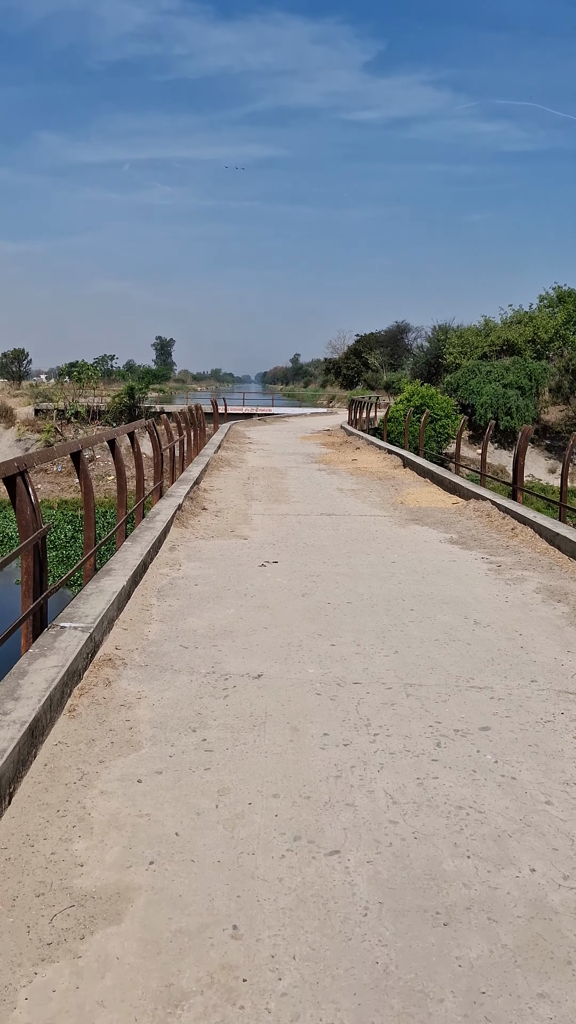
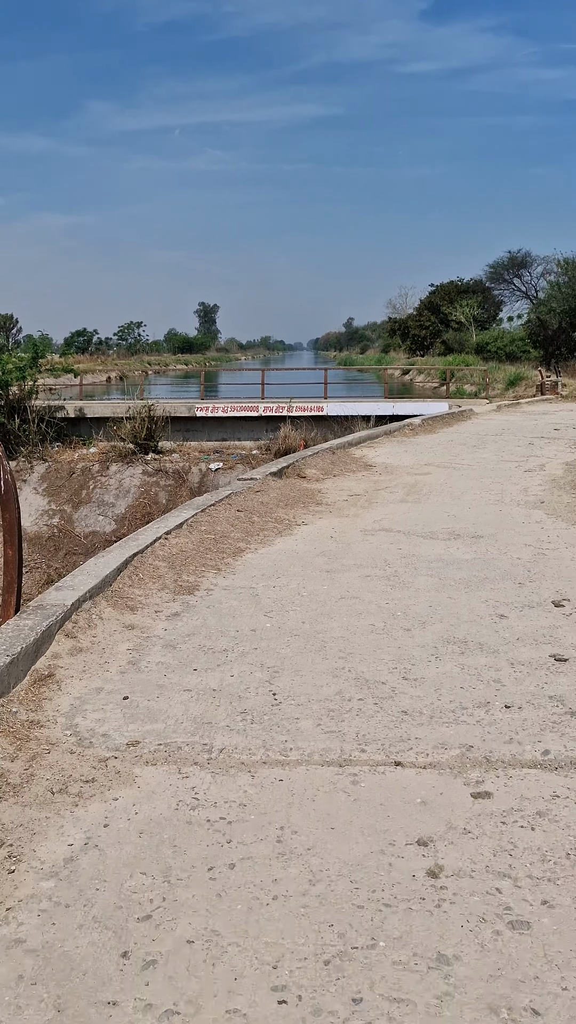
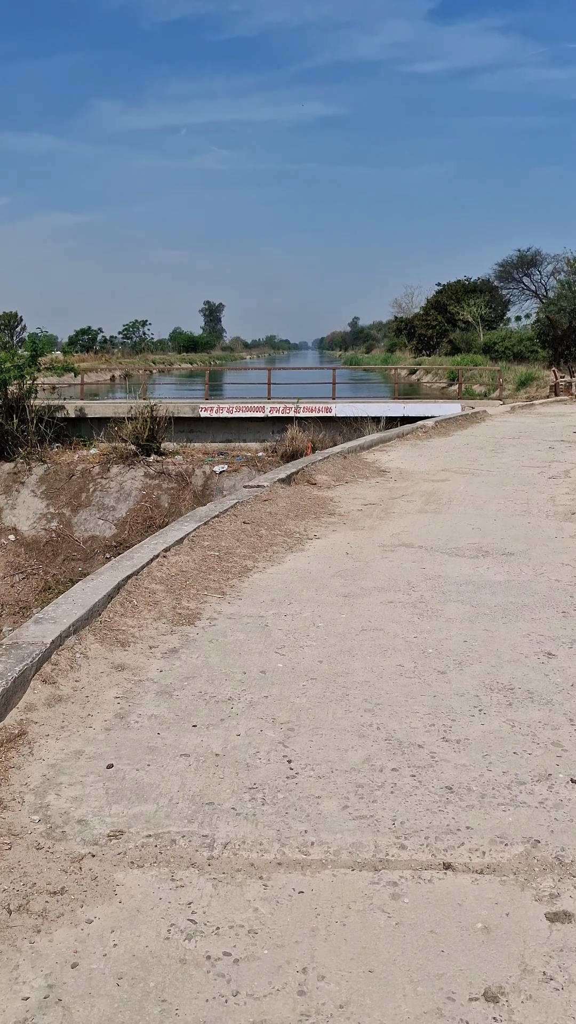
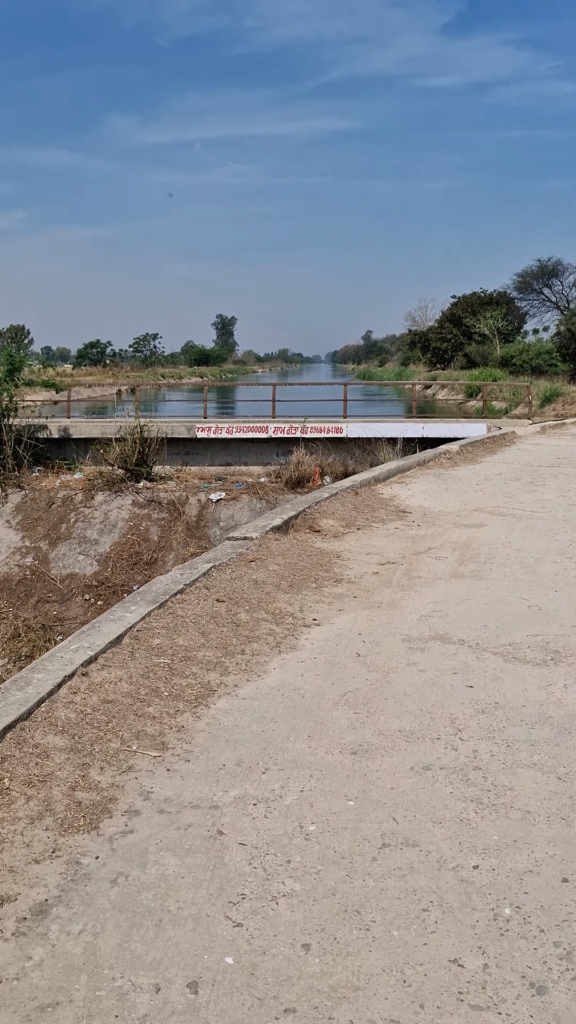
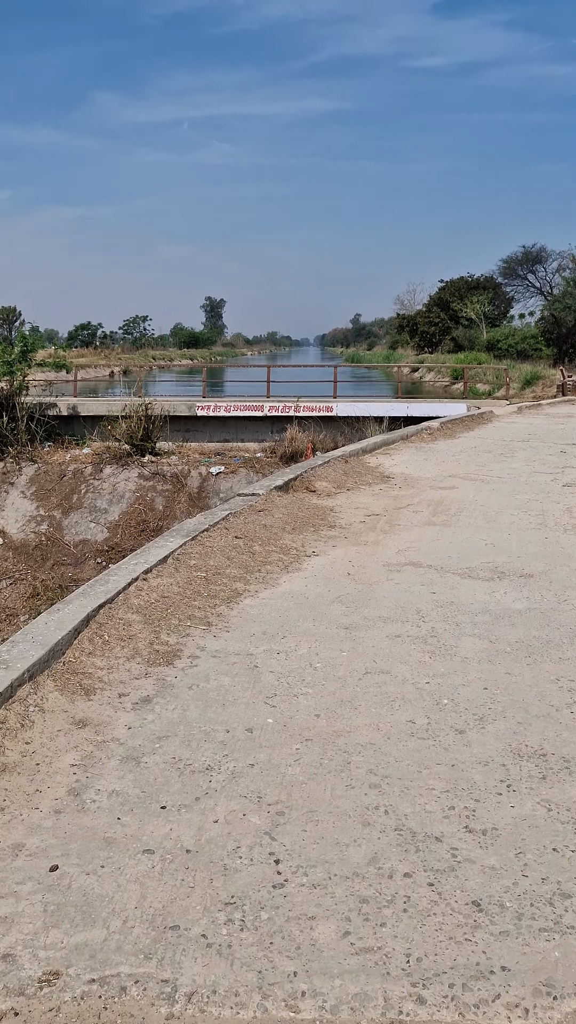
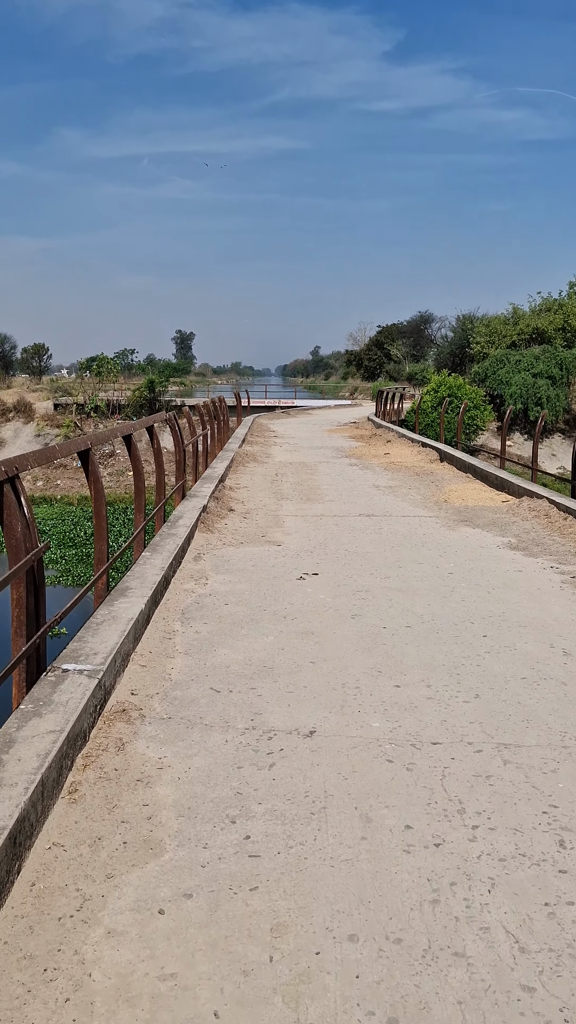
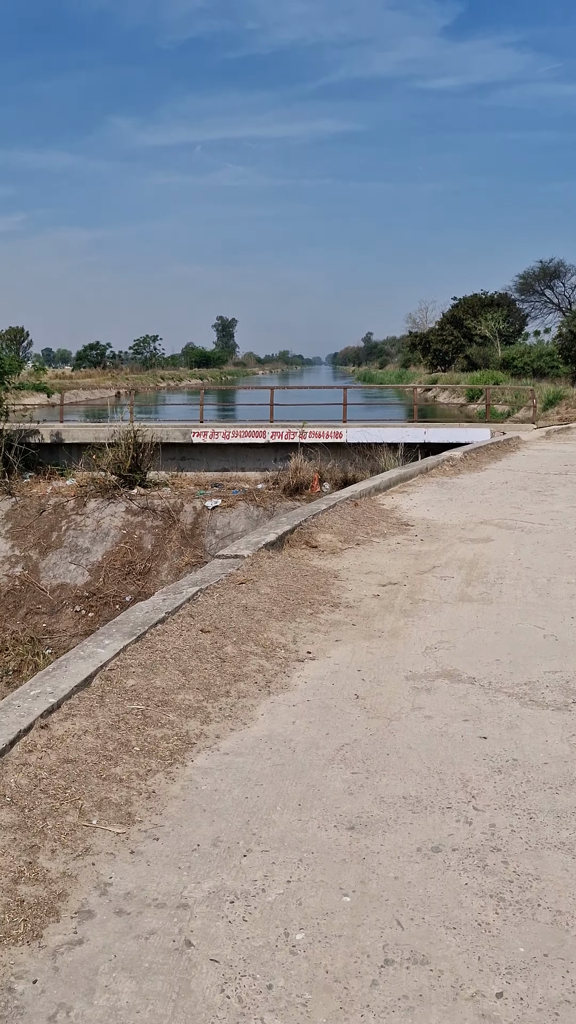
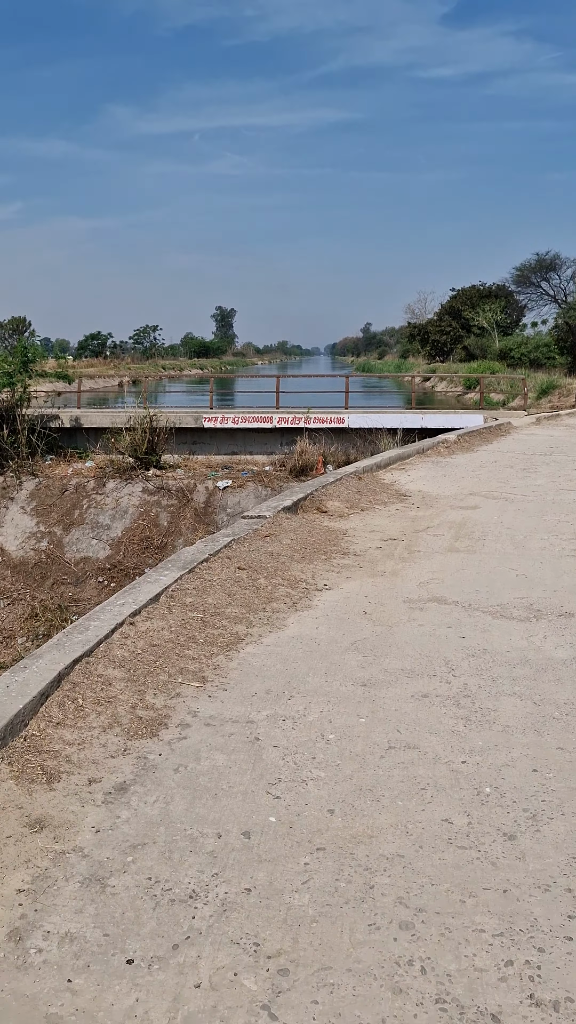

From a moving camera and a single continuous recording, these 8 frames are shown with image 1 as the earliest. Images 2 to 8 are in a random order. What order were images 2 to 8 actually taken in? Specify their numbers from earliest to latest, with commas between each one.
6, 2, 3, 5, 8, 4, 7
